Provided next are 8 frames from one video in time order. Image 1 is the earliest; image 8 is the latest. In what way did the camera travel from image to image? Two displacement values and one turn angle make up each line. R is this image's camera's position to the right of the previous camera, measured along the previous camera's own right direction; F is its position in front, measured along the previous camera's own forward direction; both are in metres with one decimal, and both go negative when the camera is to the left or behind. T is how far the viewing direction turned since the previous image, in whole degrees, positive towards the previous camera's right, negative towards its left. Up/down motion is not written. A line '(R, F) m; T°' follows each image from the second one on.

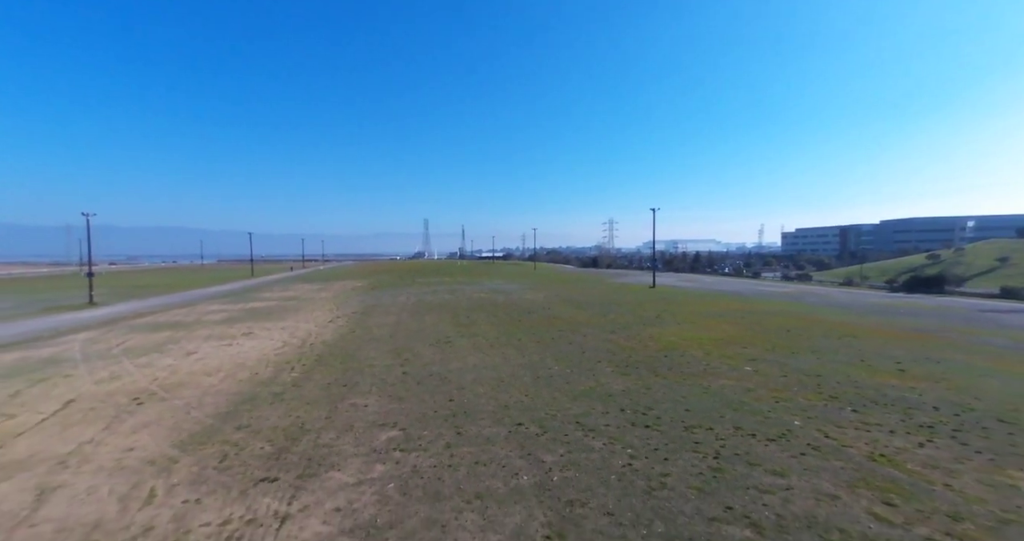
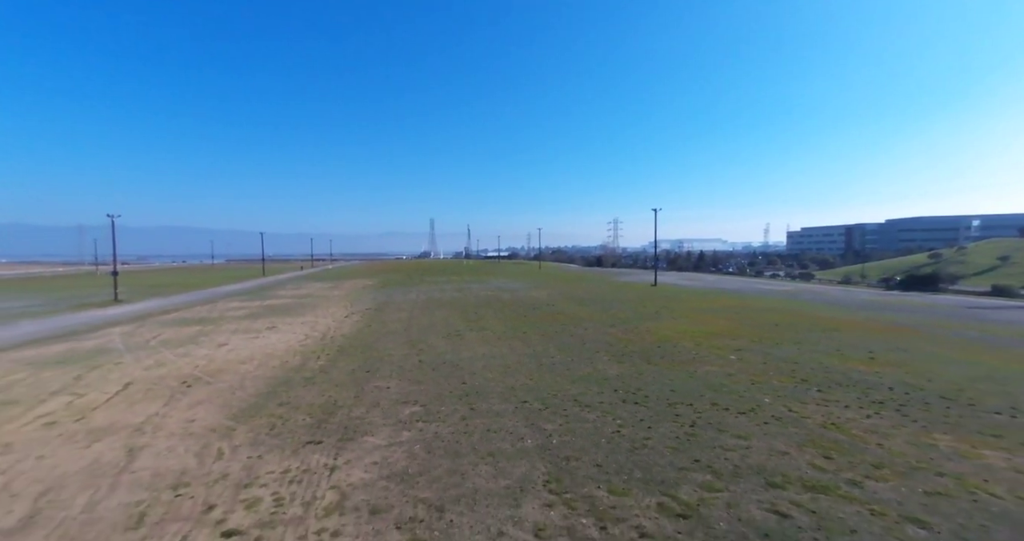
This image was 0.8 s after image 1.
(0.0, -1.1) m; -1°
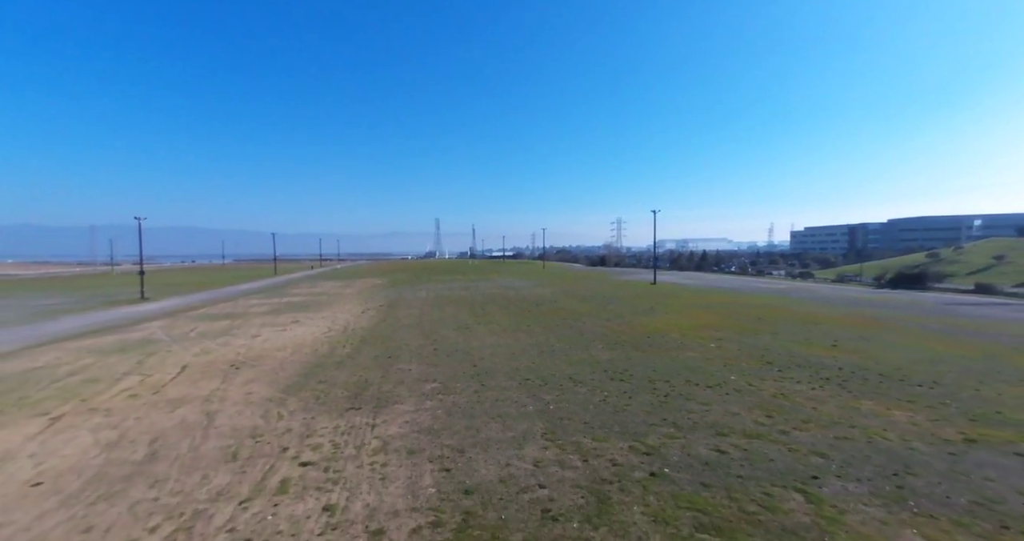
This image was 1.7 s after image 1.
(0.0, -1.5) m; -1°
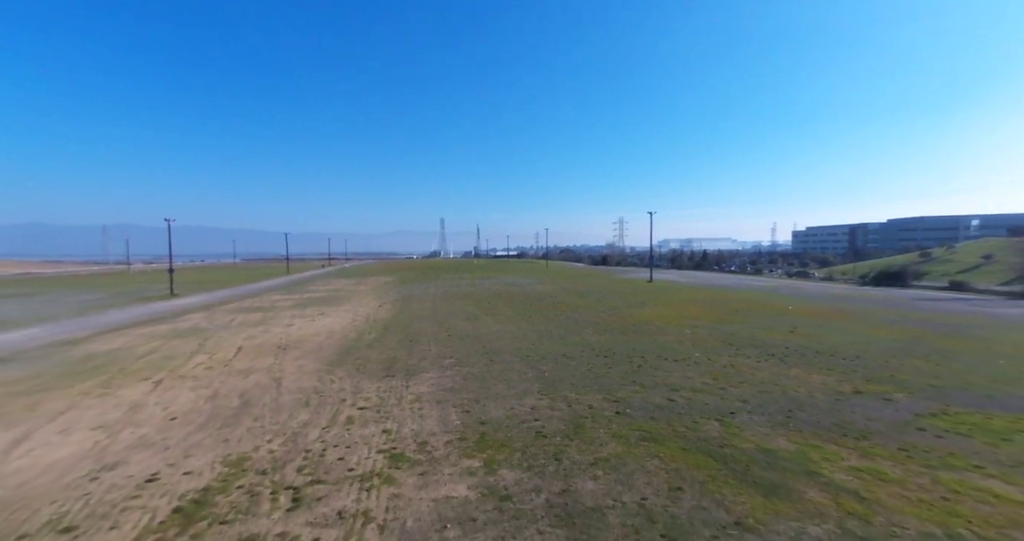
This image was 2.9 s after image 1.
(0.0, -2.1) m; -1°
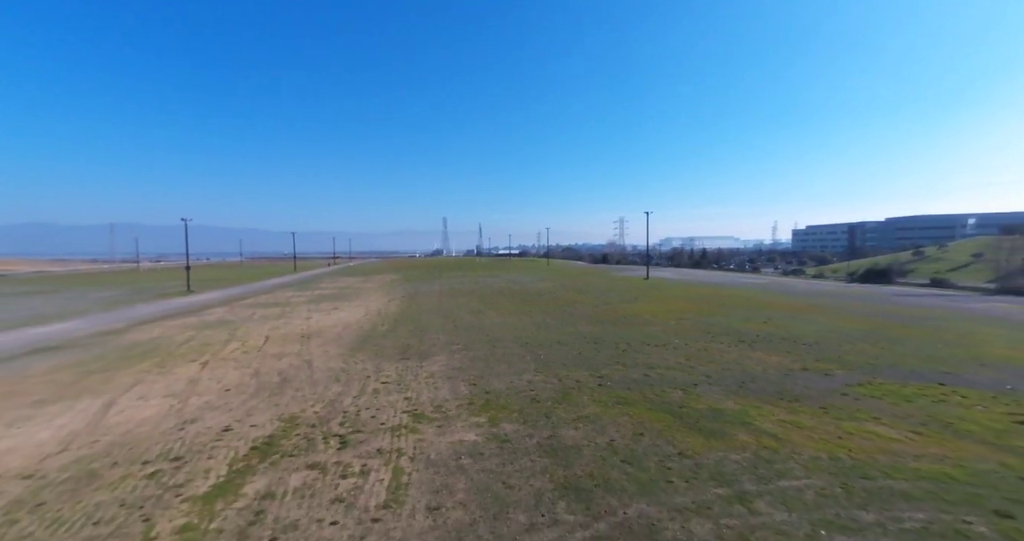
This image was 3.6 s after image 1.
(+0.1, -1.5) m; 0°
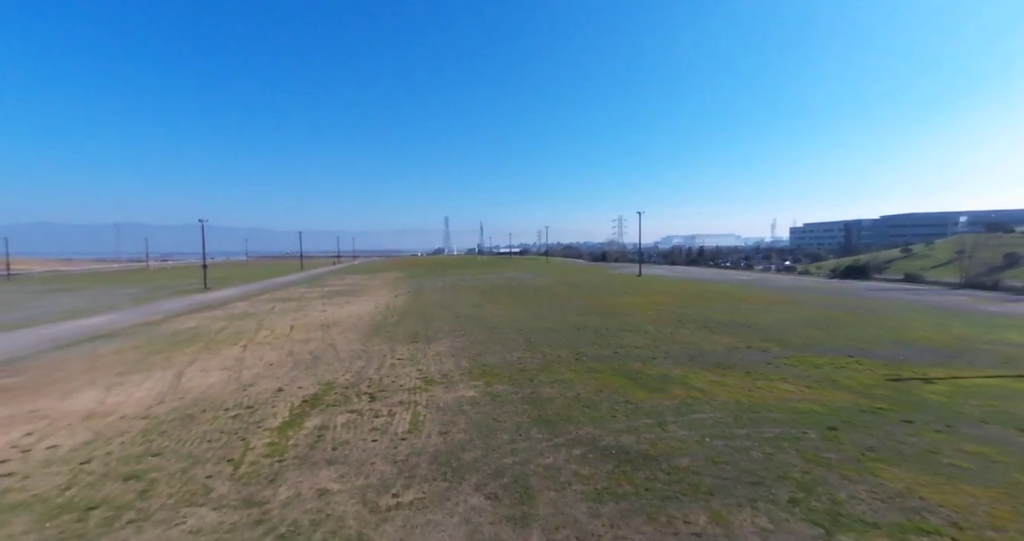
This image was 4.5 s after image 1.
(+0.2, -2.0) m; 0°
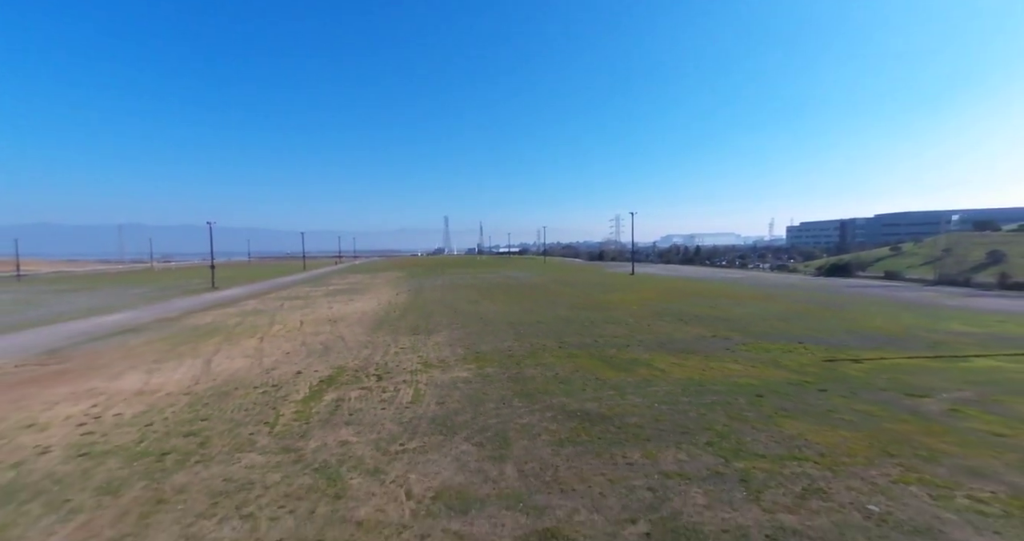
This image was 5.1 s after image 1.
(+0.3, -1.4) m; 0°
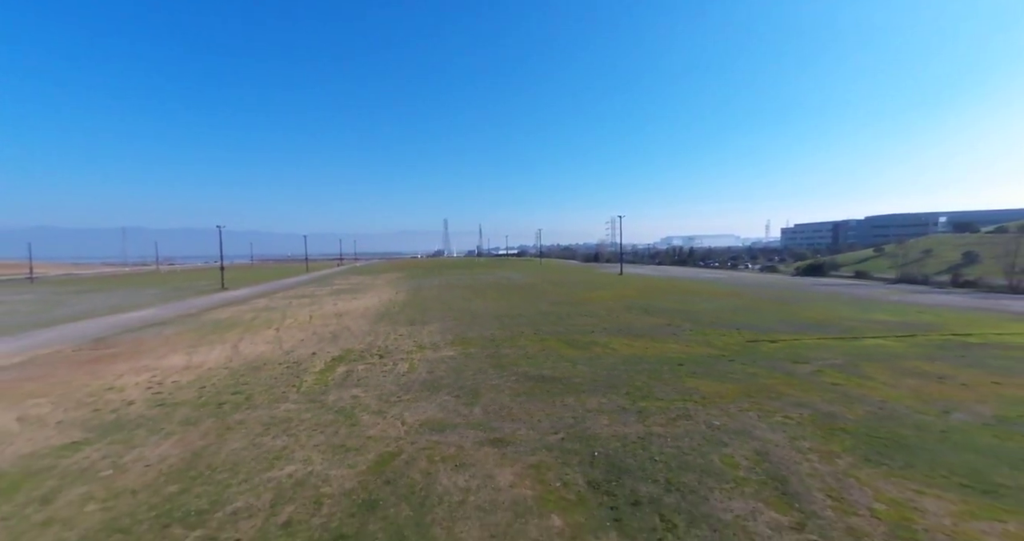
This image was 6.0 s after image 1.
(+0.6, -2.1) m; 0°
